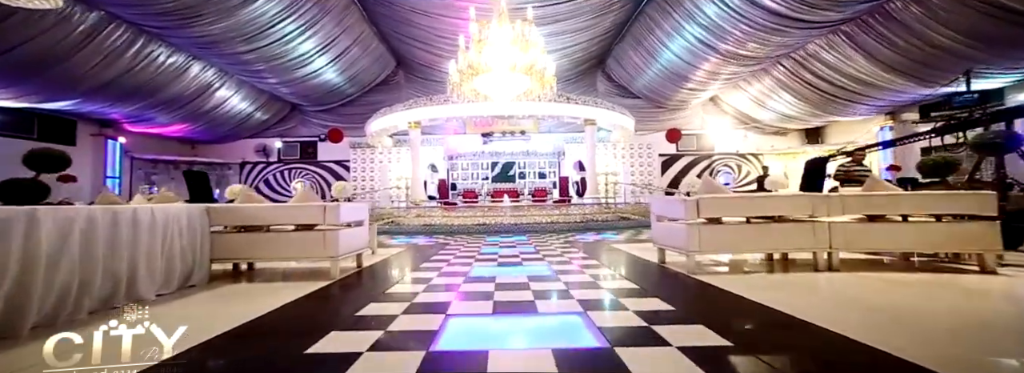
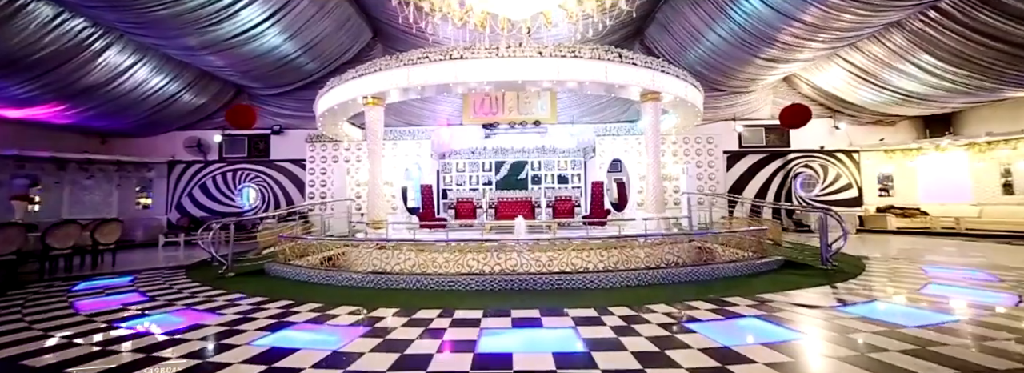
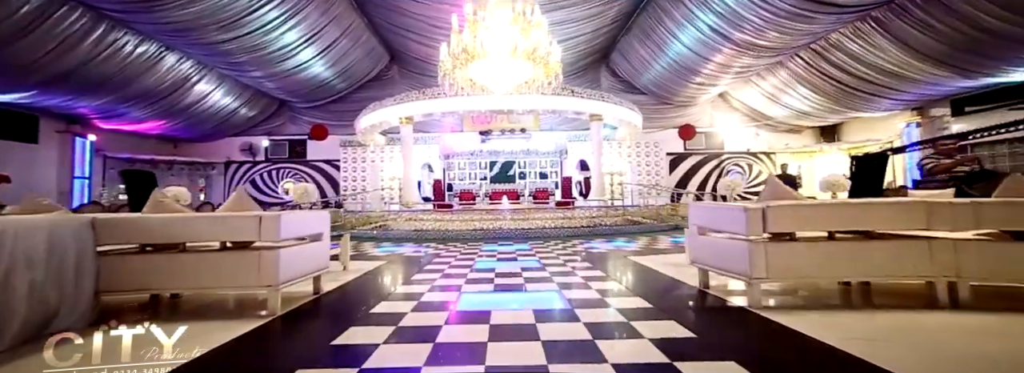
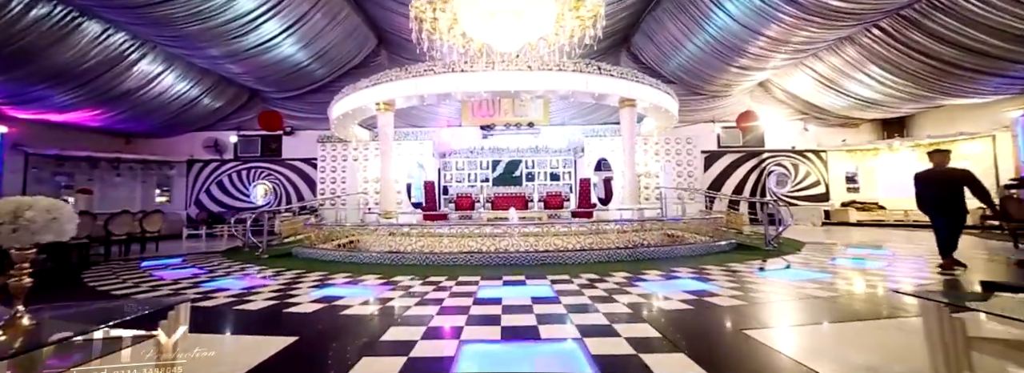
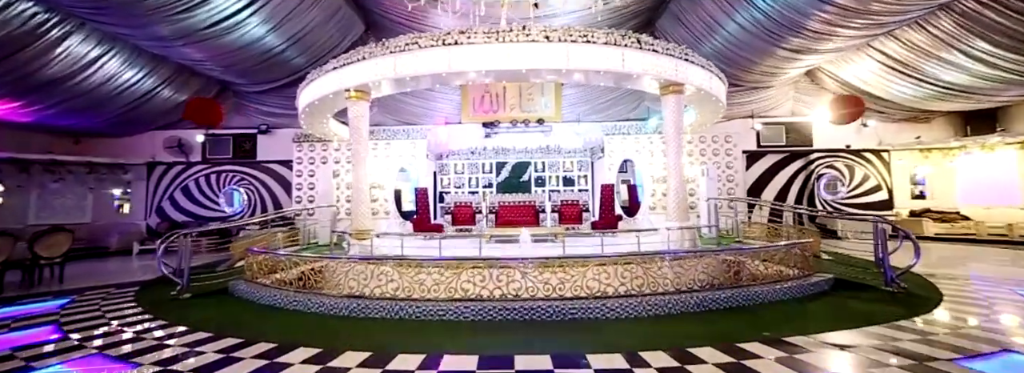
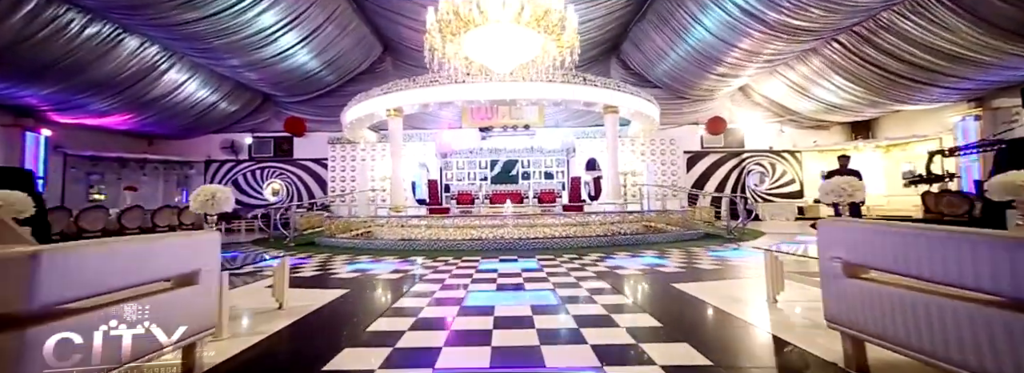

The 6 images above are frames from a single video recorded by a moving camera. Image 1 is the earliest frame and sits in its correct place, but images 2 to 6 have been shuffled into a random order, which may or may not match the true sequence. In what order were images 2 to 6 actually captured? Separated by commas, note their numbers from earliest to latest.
3, 6, 4, 2, 5
